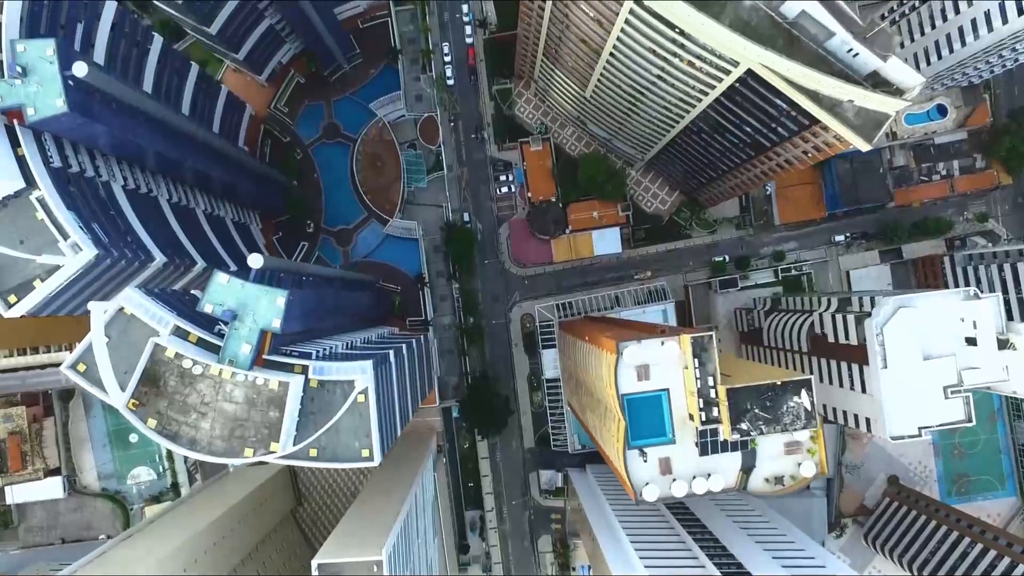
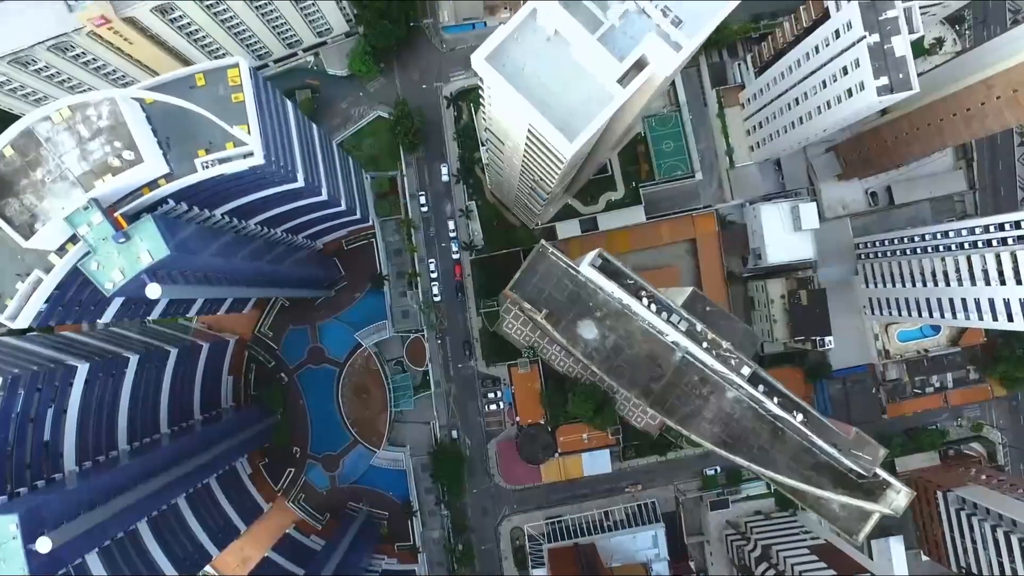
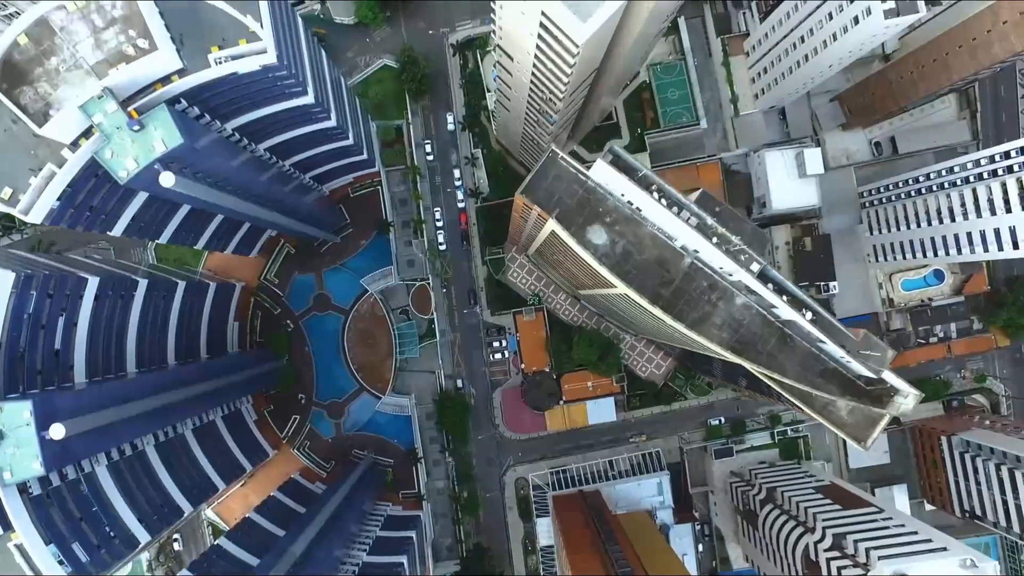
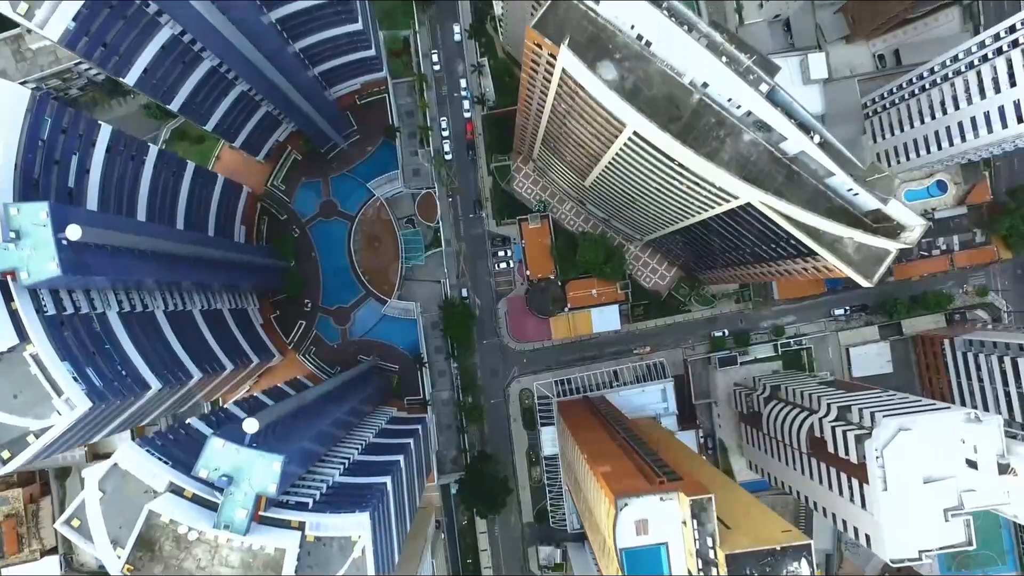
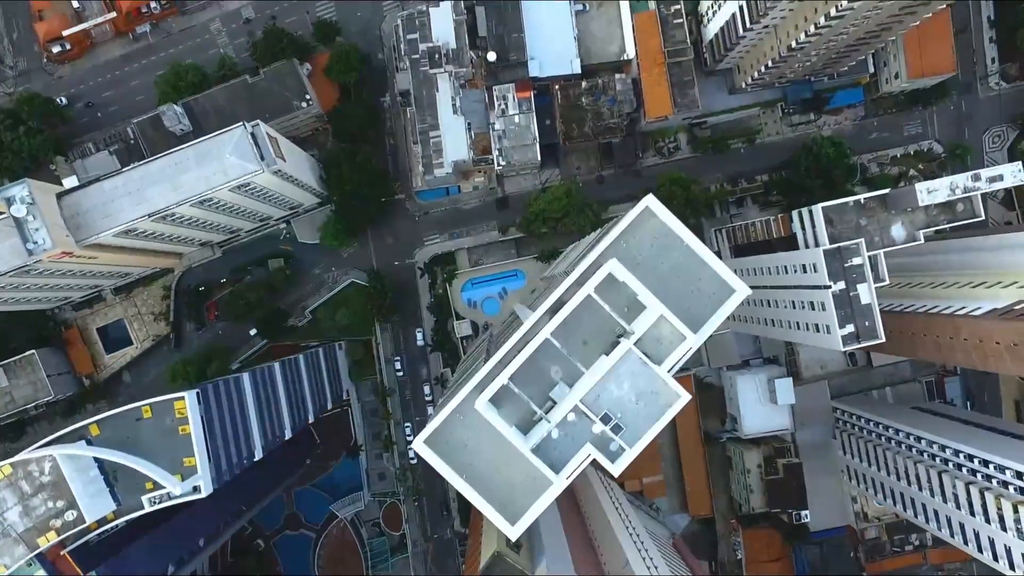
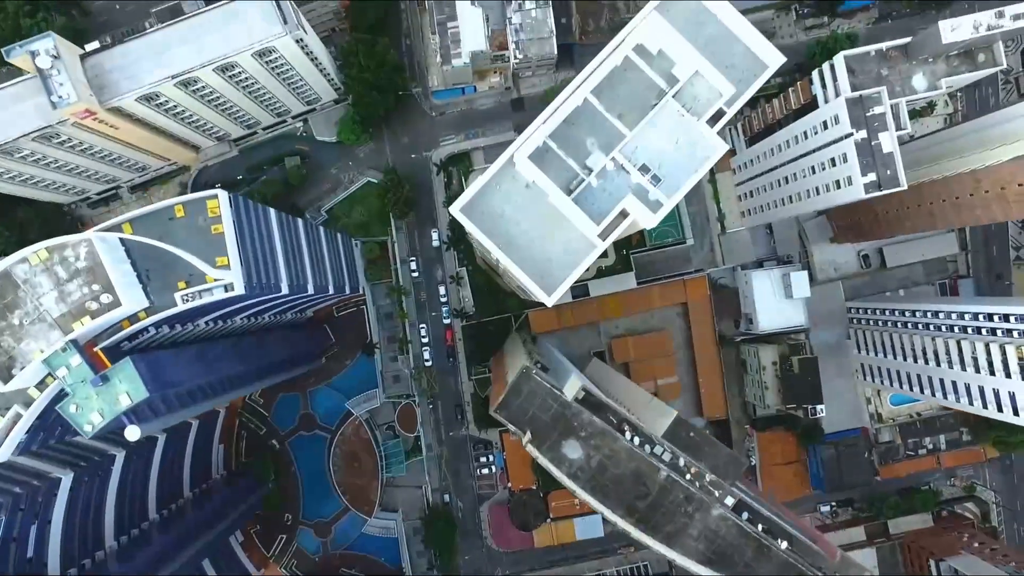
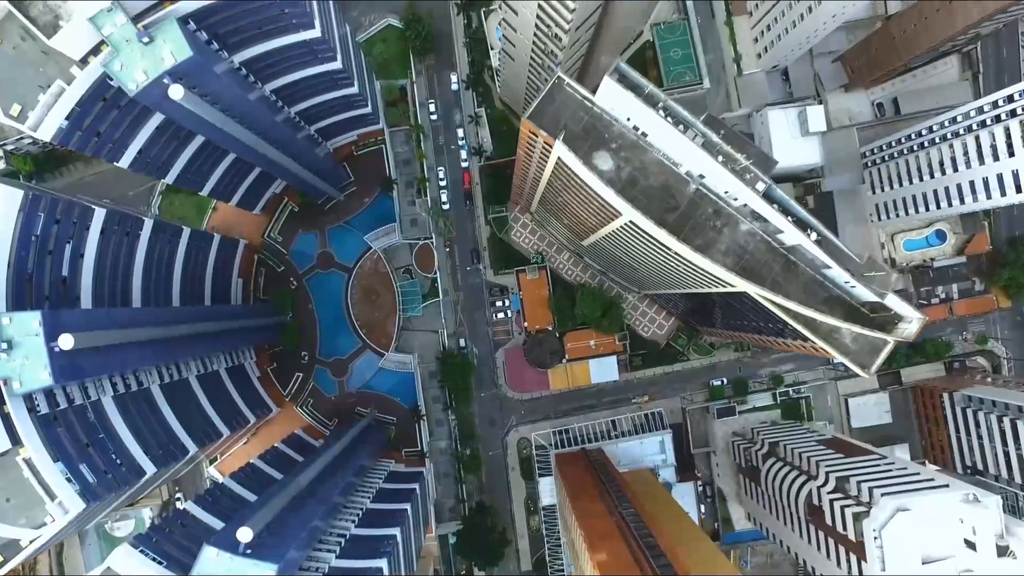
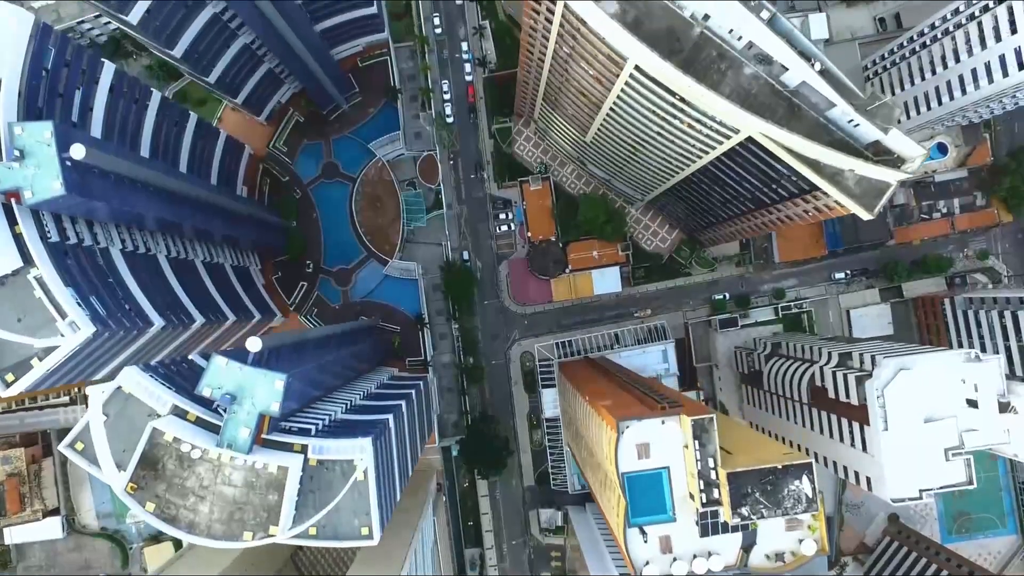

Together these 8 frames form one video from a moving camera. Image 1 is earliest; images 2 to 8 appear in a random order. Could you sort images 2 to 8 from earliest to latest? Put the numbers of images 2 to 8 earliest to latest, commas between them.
8, 4, 7, 3, 2, 6, 5
